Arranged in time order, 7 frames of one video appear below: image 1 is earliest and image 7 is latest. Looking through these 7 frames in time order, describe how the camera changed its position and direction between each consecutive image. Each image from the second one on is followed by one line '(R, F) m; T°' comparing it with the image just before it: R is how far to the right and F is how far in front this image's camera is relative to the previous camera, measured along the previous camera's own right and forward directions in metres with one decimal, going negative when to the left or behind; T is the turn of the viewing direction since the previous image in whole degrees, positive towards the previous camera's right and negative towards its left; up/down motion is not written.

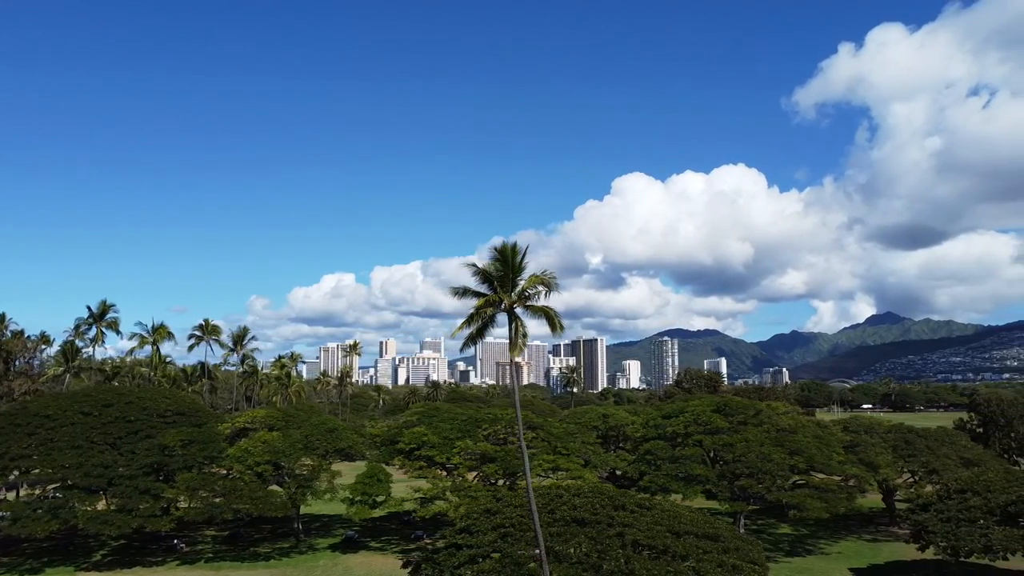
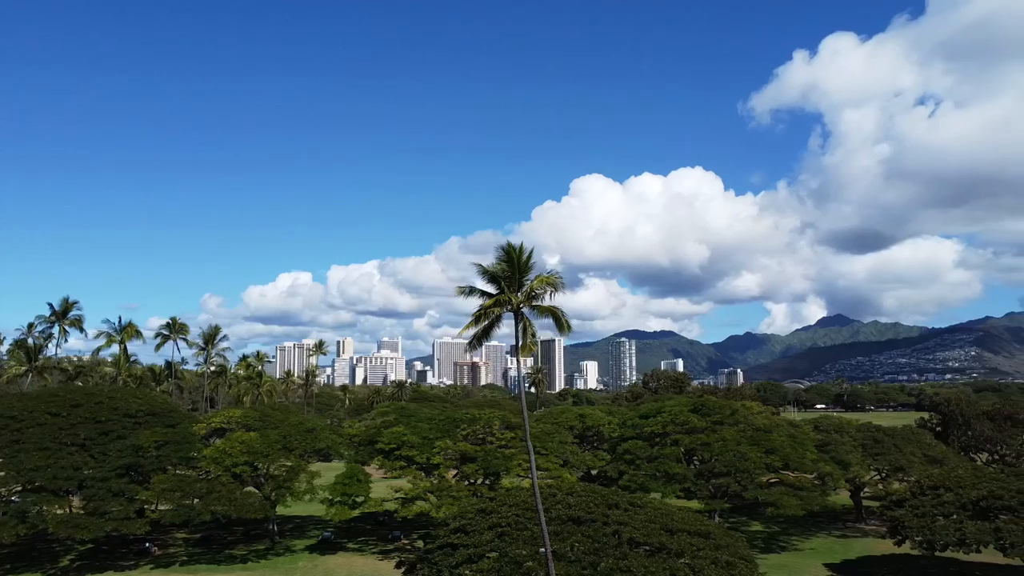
(-1.2, -0.1) m; +3°
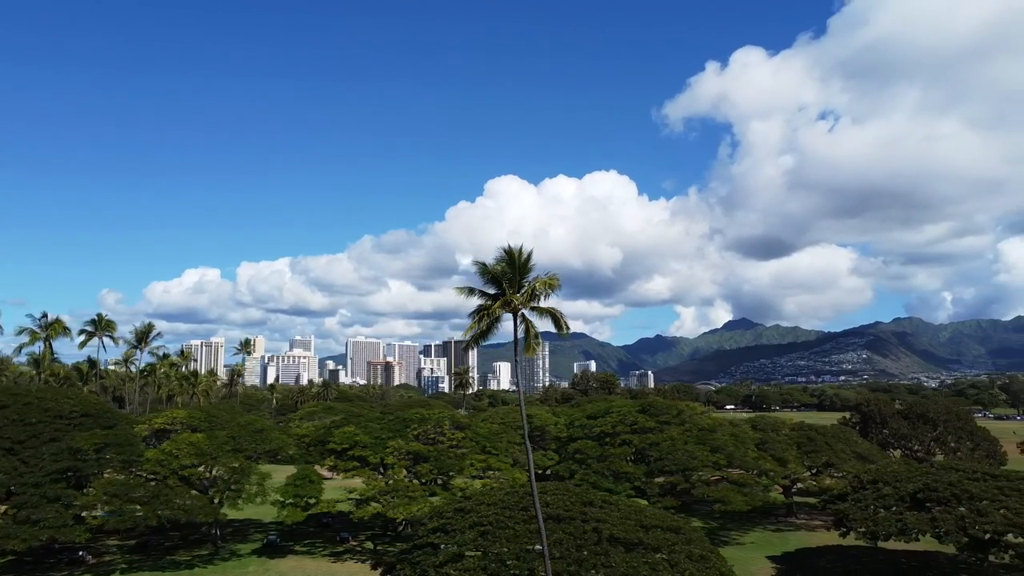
(-2.1, -0.1) m; +6°
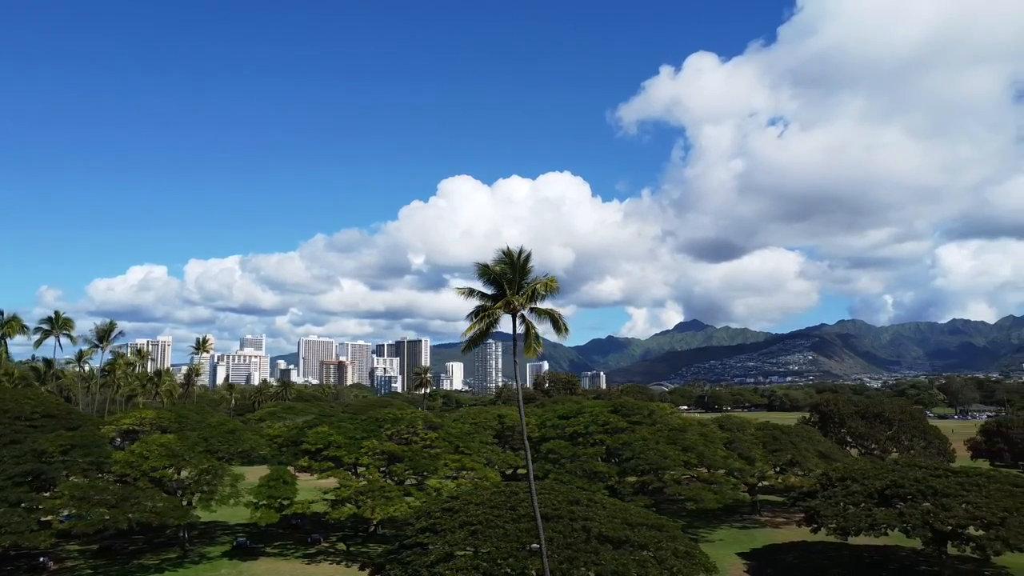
(-1.1, -0.1) m; +3°
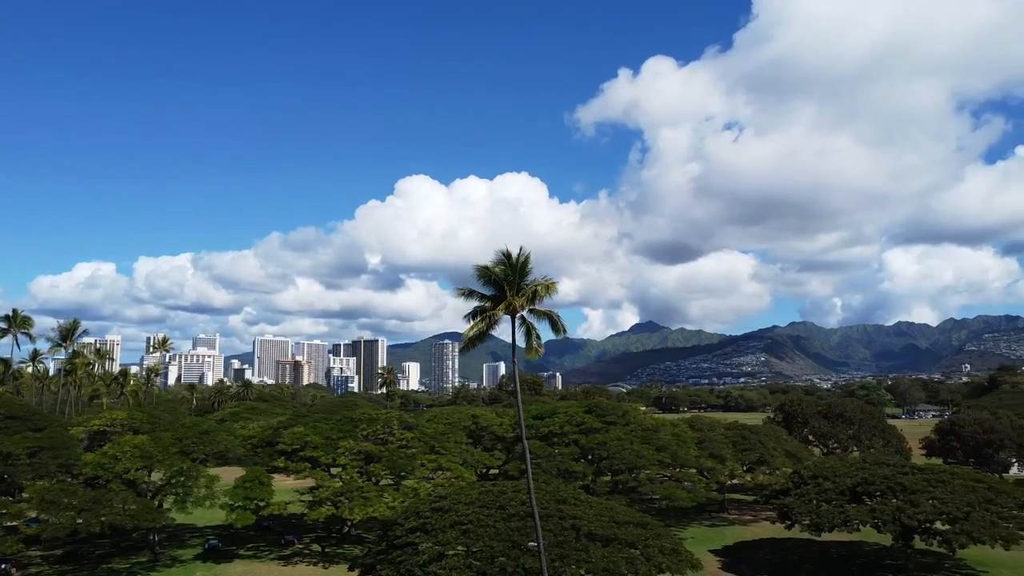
(-1.0, -0.2) m; +3°
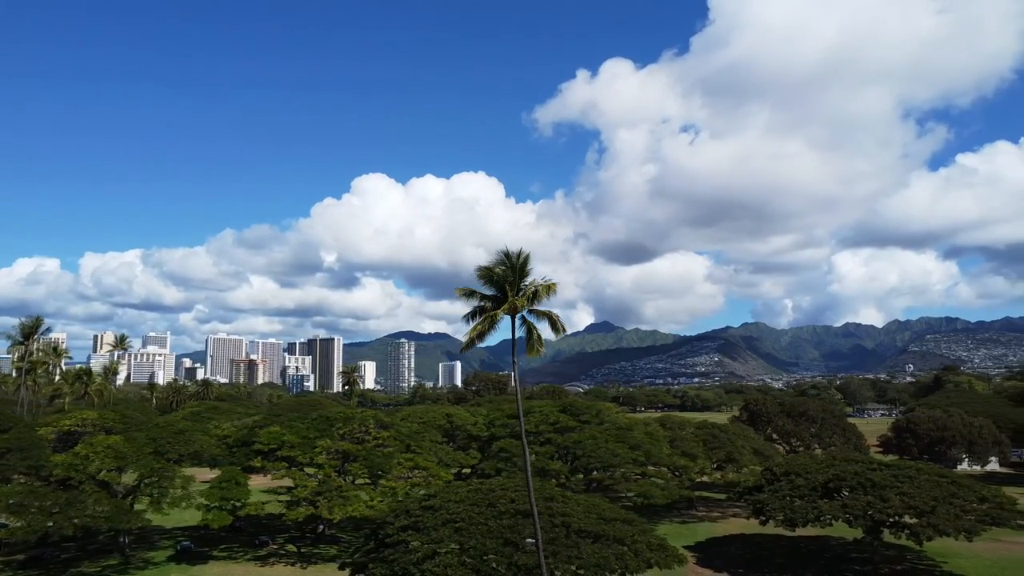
(-1.1, -0.2) m; +3°
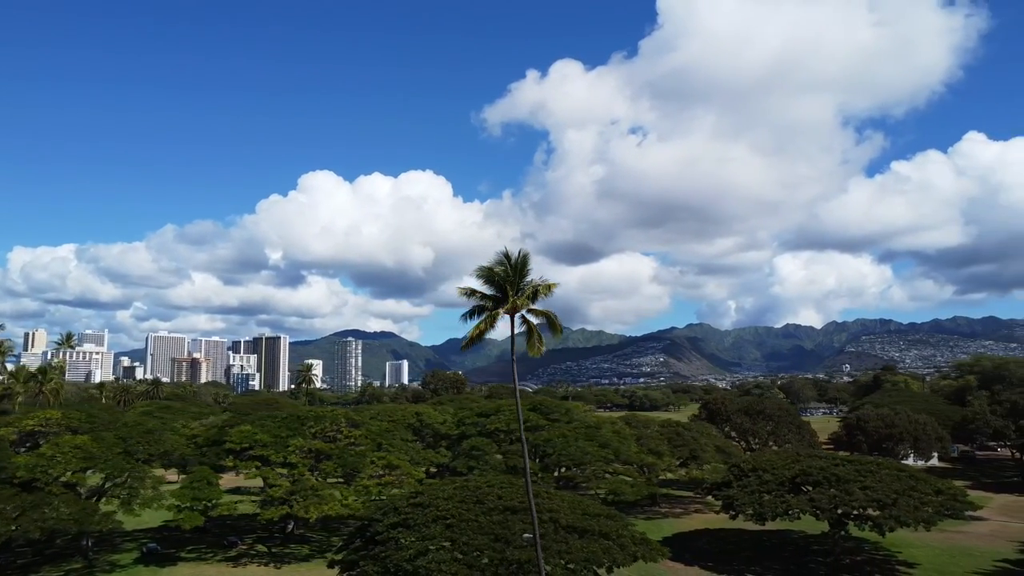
(-1.3, -0.3) m; +4°
